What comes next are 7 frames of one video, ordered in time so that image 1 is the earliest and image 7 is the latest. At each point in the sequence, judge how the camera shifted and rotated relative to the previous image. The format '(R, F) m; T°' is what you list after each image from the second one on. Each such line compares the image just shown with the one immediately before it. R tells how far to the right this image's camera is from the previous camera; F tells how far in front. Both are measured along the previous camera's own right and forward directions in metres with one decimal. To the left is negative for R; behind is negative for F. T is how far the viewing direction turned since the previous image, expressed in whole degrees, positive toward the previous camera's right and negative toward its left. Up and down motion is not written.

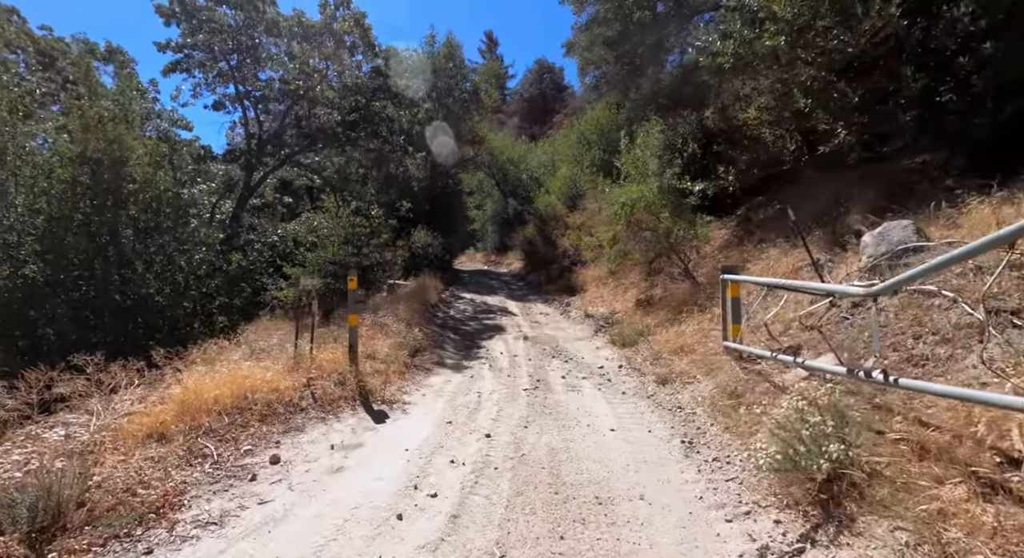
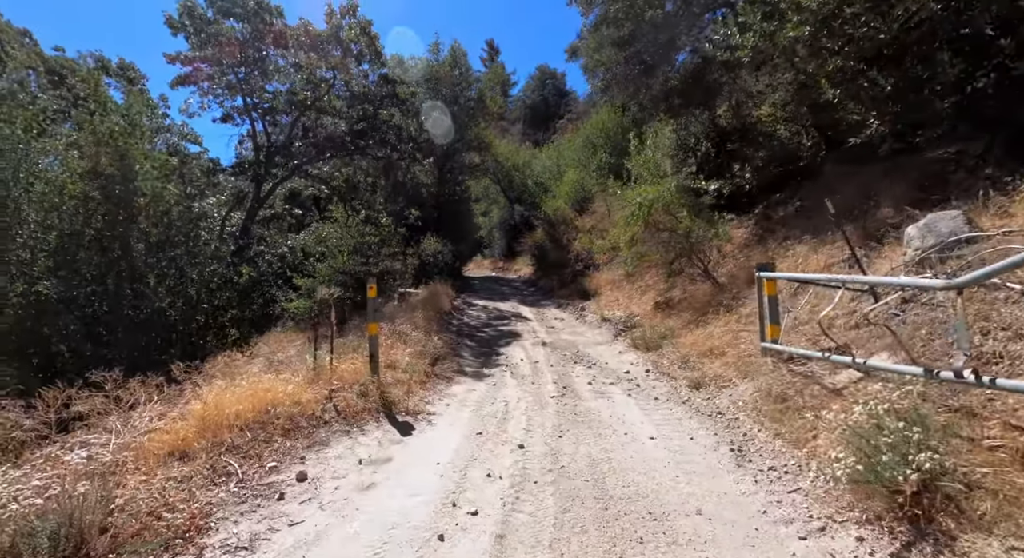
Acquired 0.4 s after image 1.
(-0.2, +0.2) m; -1°
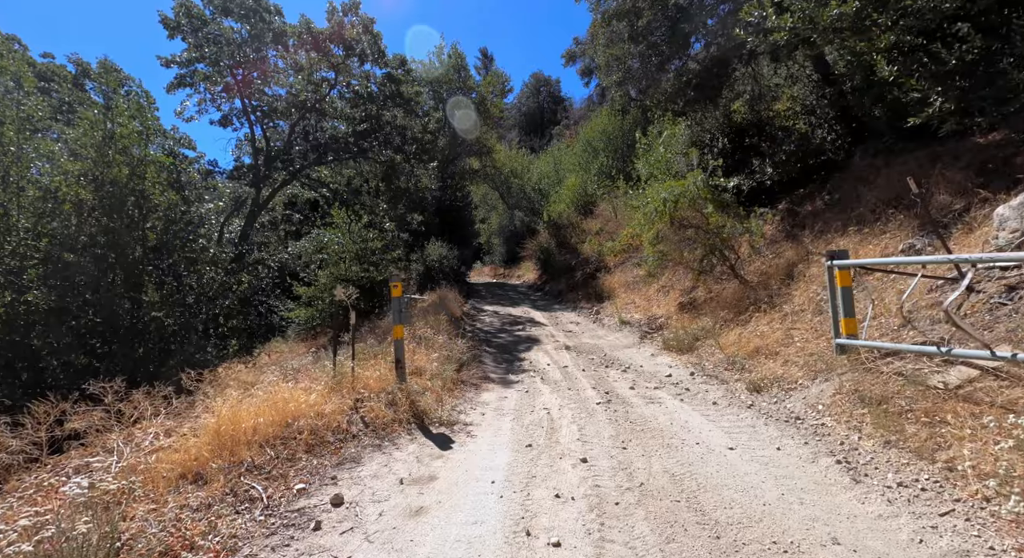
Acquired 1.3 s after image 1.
(-0.5, +0.6) m; +1°
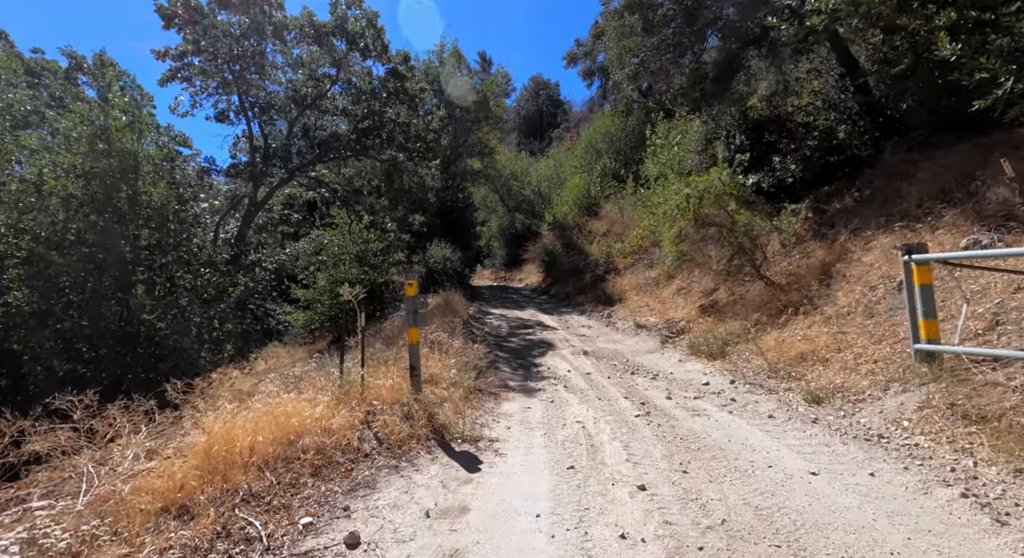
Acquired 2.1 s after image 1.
(-0.3, +0.7) m; 0°
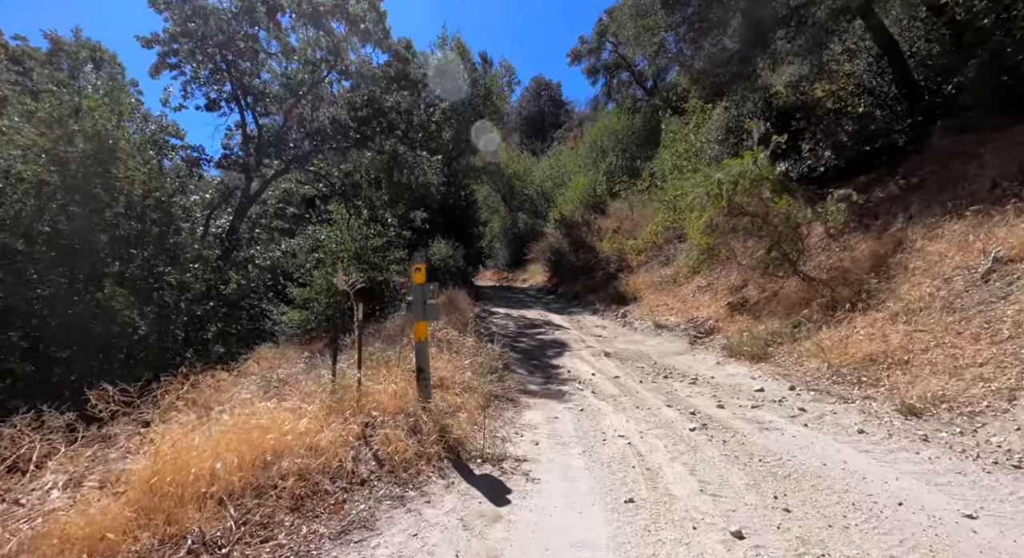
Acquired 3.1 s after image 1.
(-0.2, +1.0) m; 0°
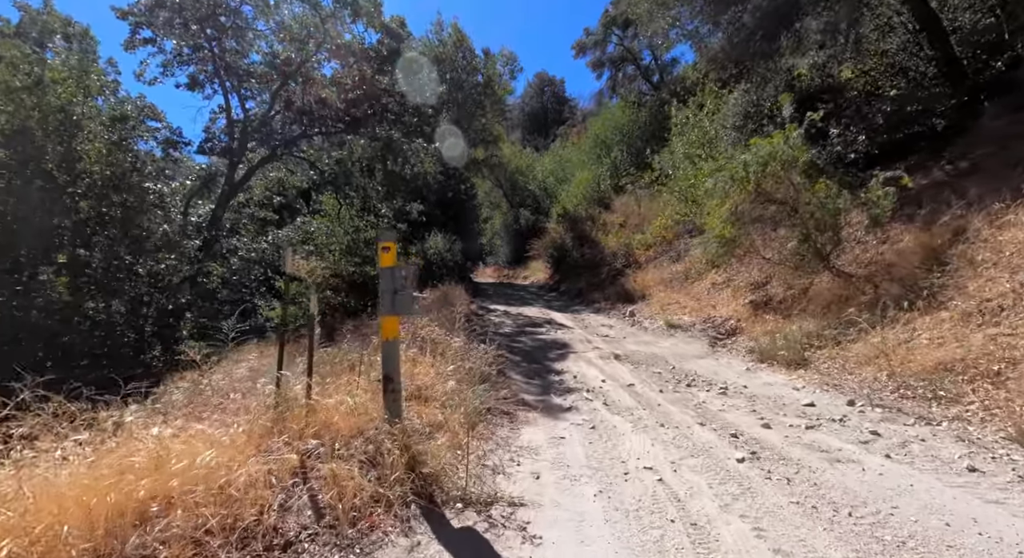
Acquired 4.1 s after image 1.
(0.0, +1.1) m; 0°
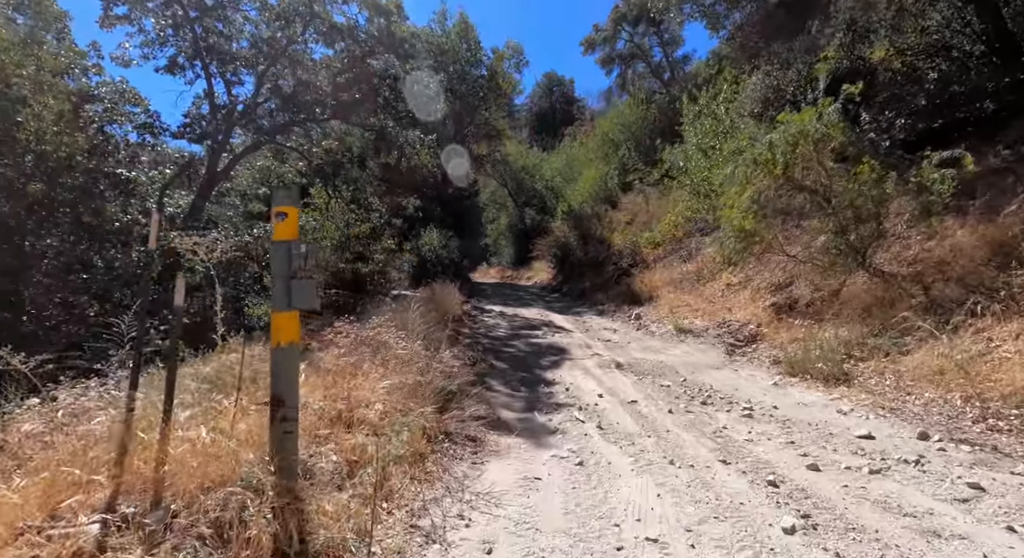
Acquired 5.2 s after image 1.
(+0.3, +1.1) m; -1°
